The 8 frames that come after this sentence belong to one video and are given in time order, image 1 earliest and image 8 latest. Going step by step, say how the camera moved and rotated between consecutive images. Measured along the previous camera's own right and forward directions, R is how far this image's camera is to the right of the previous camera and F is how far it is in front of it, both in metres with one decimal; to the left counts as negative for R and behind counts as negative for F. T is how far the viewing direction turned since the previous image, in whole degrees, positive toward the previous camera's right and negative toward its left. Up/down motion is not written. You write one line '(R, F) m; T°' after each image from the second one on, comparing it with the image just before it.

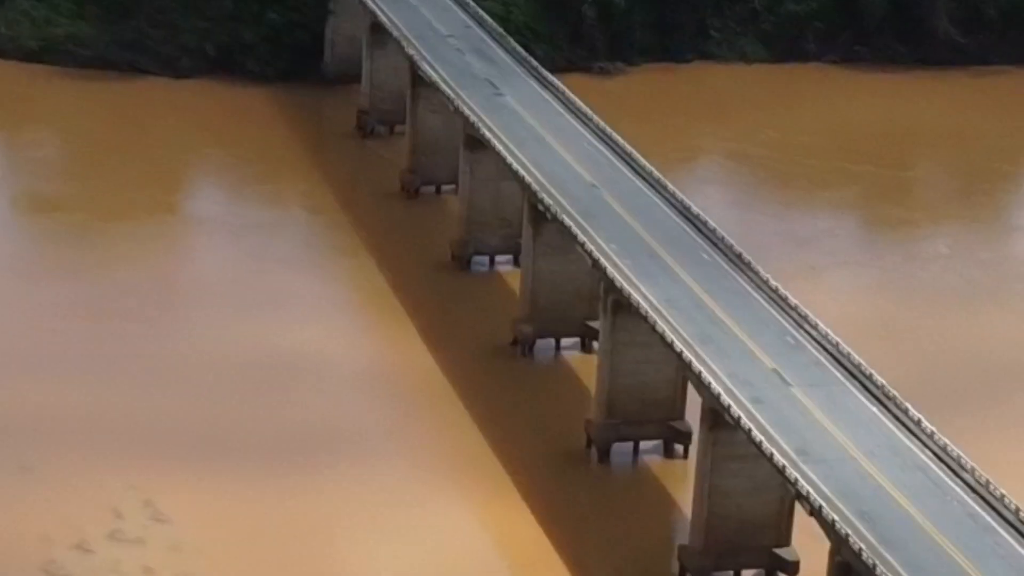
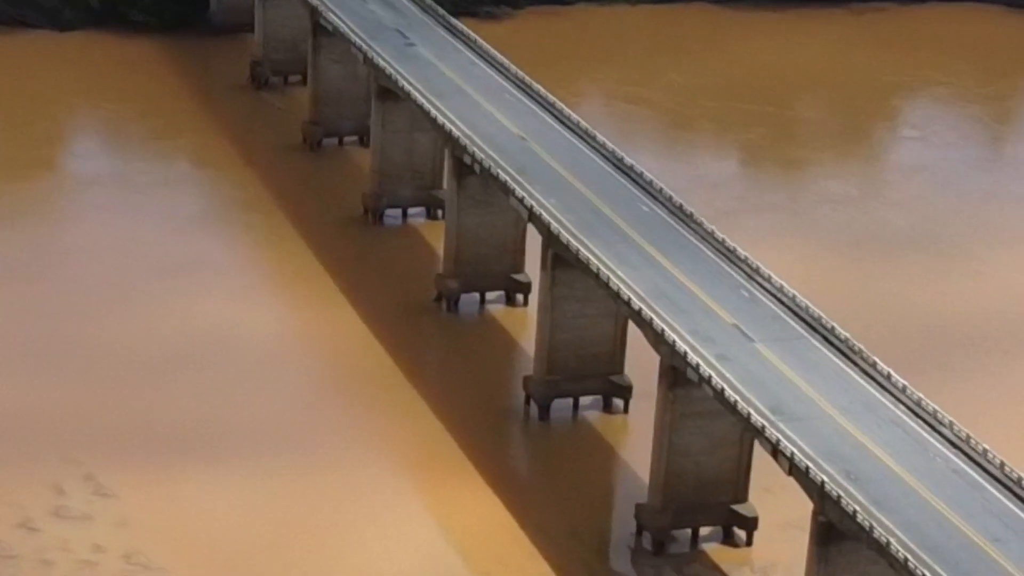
(-1.3, +0.8) m; +4°
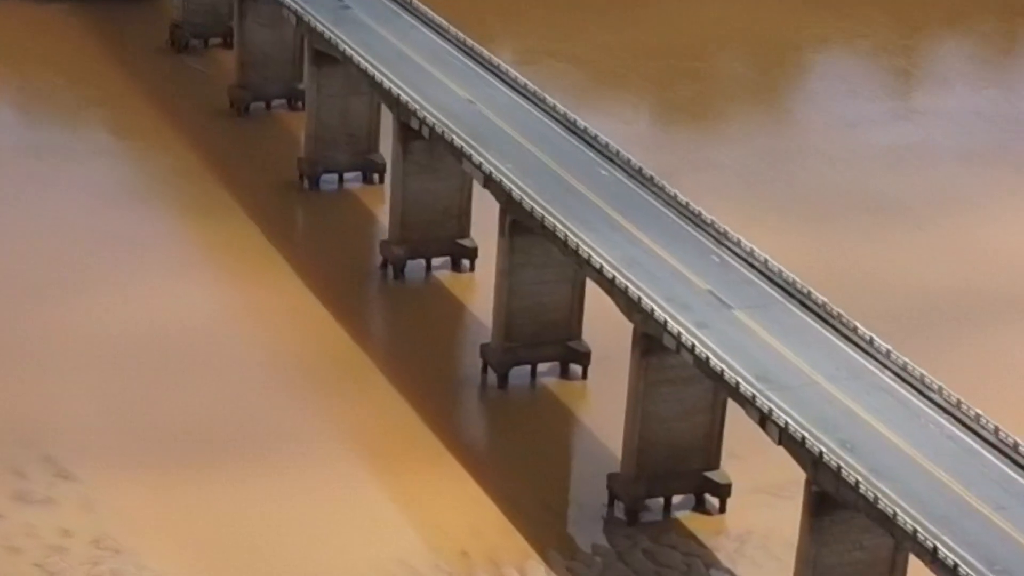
(-1.1, +0.6) m; +3°
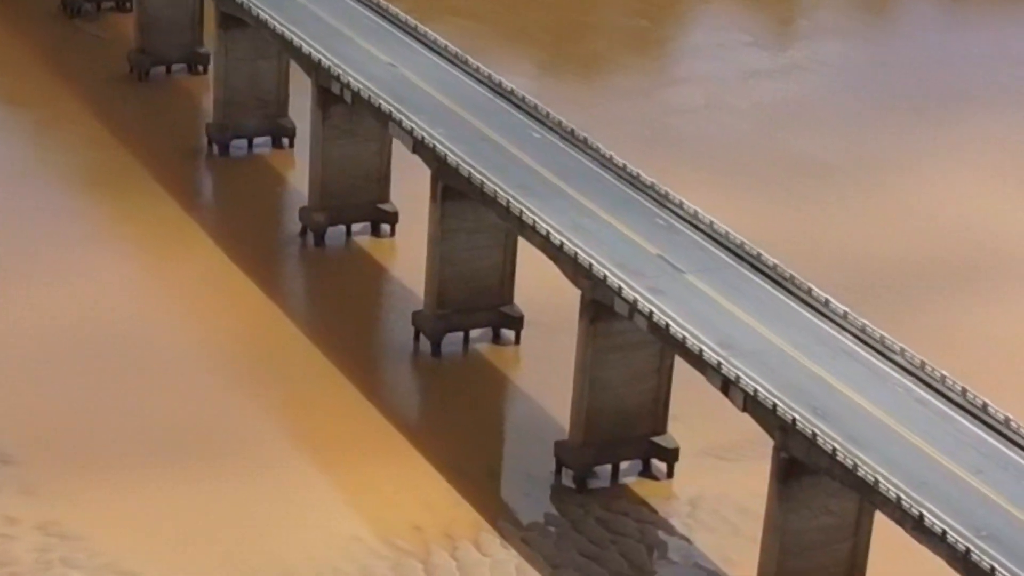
(-1.0, +0.5) m; +3°
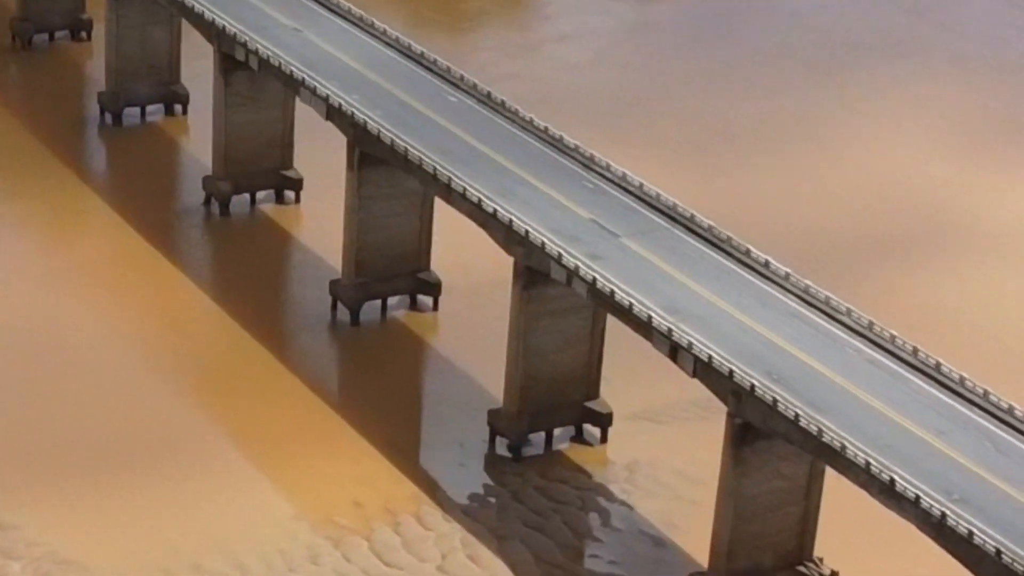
(-1.0, +0.5) m; +3°
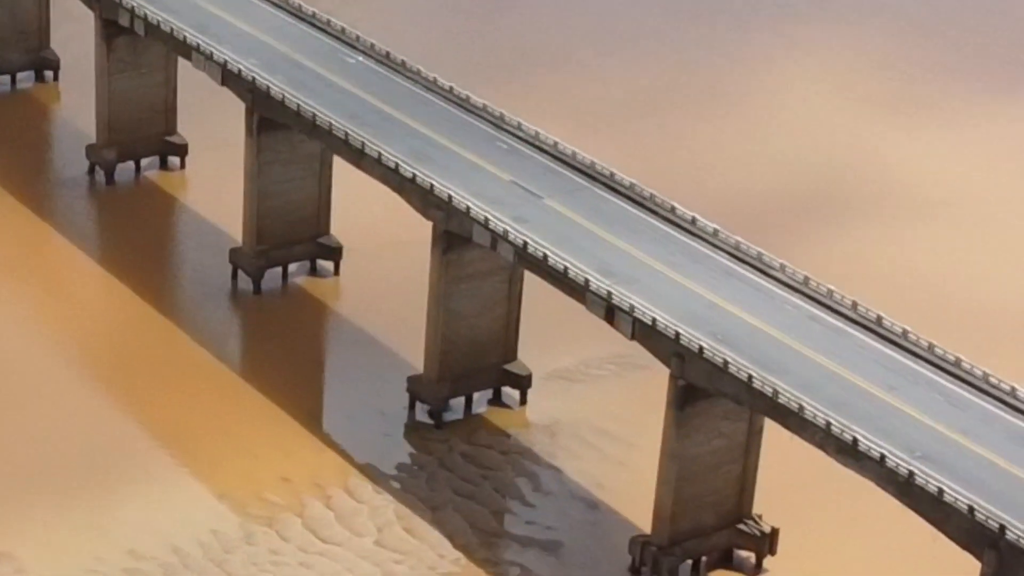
(-1.1, +0.5) m; +4°
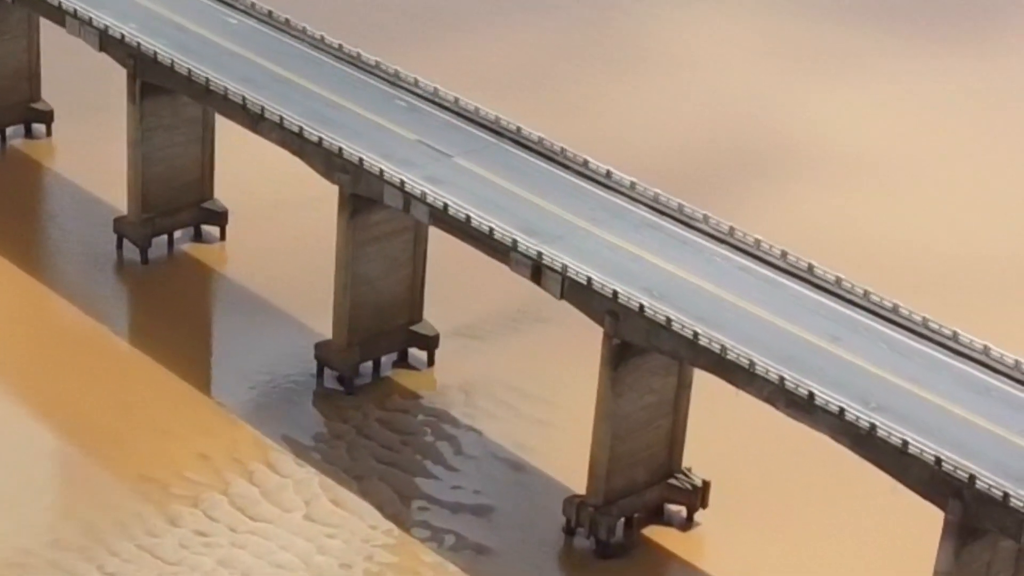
(-1.2, +0.6) m; +4°
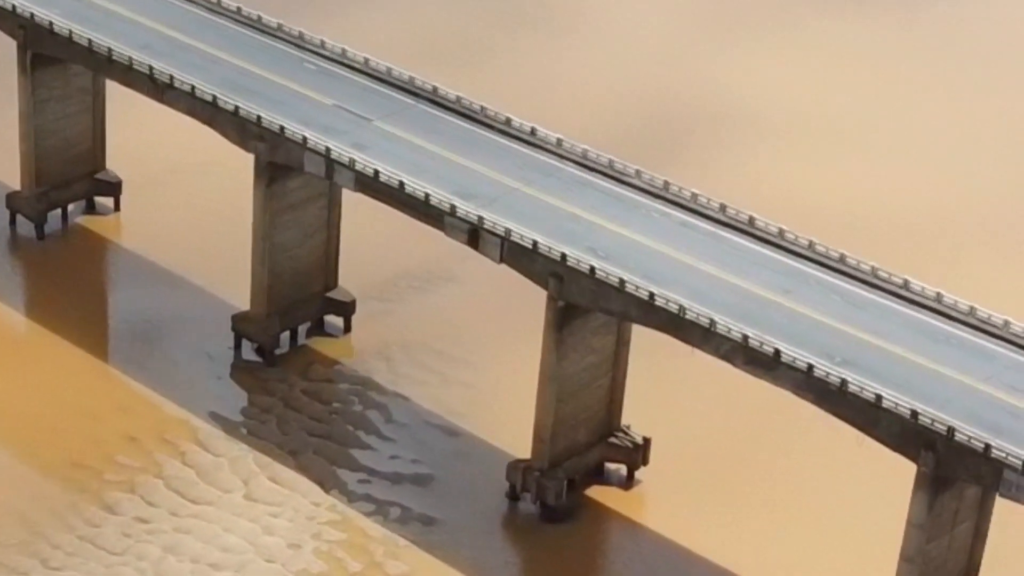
(-1.2, +0.5) m; +4°
